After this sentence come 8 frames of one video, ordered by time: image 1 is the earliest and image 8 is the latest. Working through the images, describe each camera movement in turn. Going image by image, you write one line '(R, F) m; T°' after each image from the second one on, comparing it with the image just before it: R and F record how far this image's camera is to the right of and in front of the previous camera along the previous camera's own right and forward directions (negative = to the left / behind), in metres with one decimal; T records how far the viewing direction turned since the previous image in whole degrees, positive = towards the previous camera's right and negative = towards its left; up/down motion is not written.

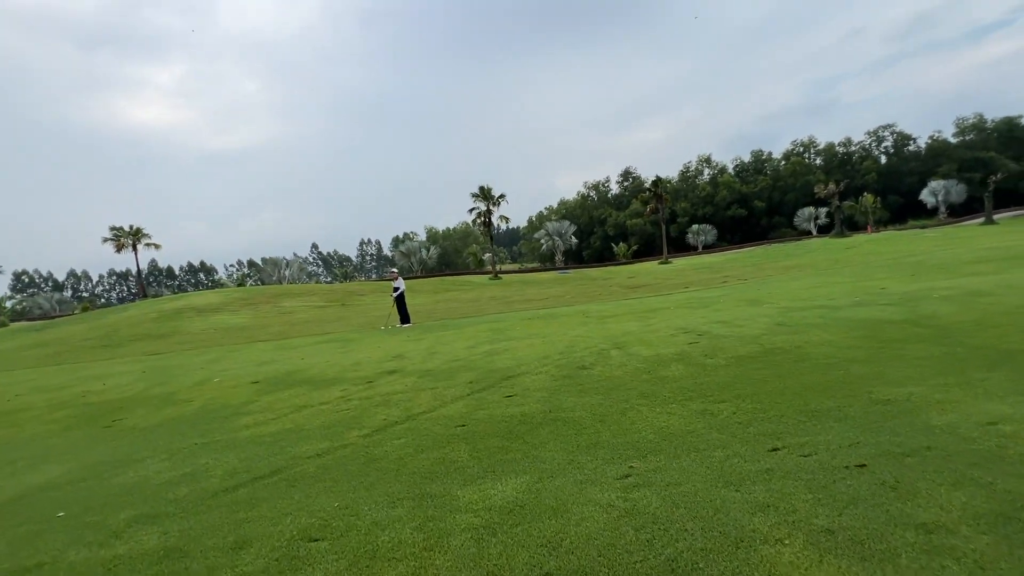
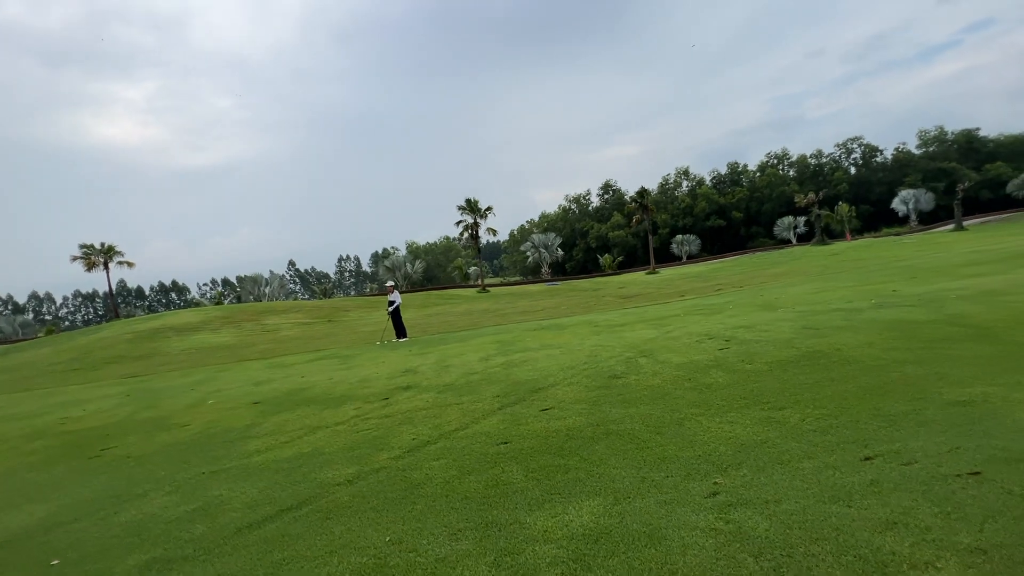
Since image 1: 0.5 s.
(-0.6, +0.4) m; +2°
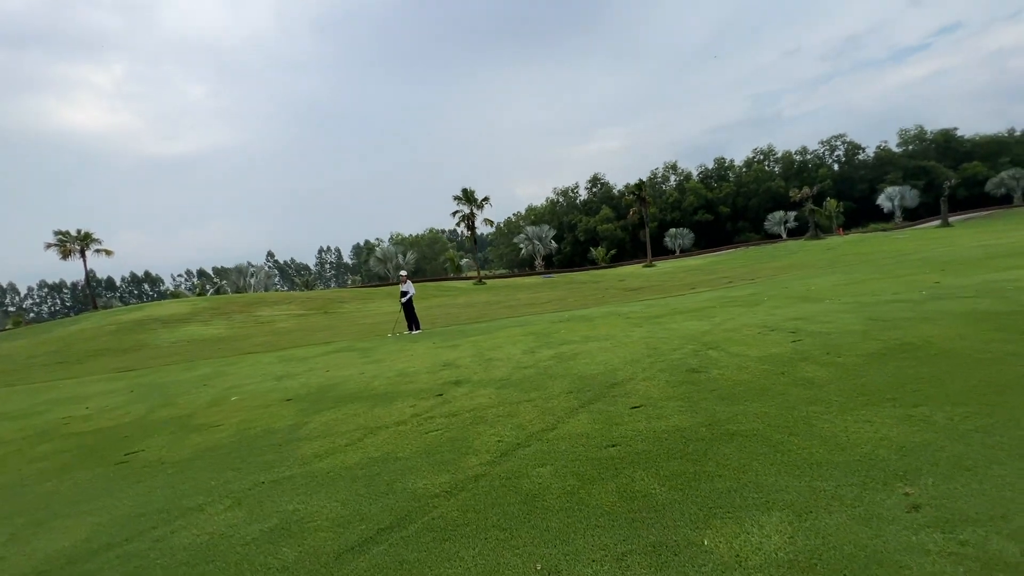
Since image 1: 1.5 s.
(-1.1, +0.6) m; +2°
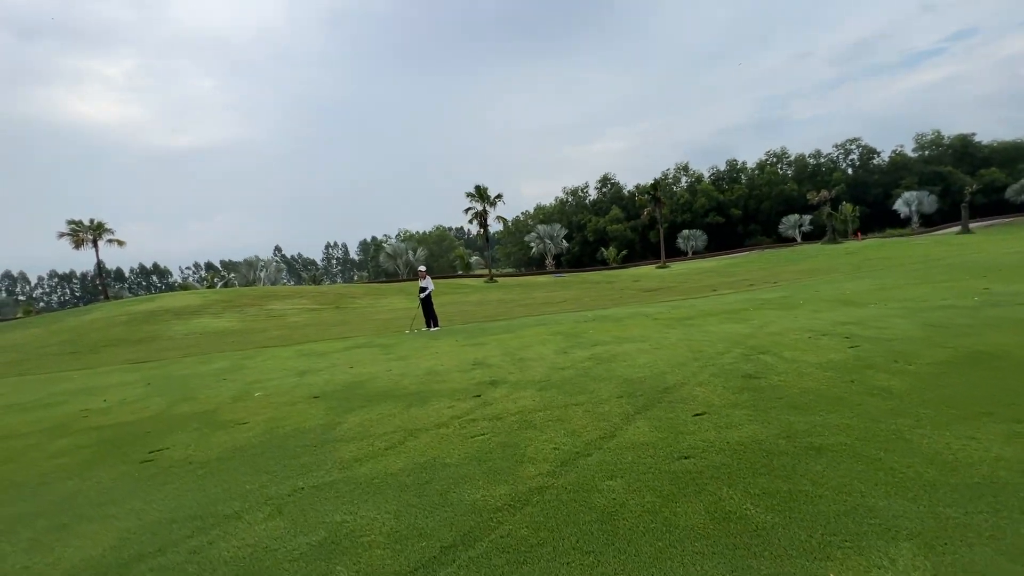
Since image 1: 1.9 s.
(-0.5, +0.3) m; -1°
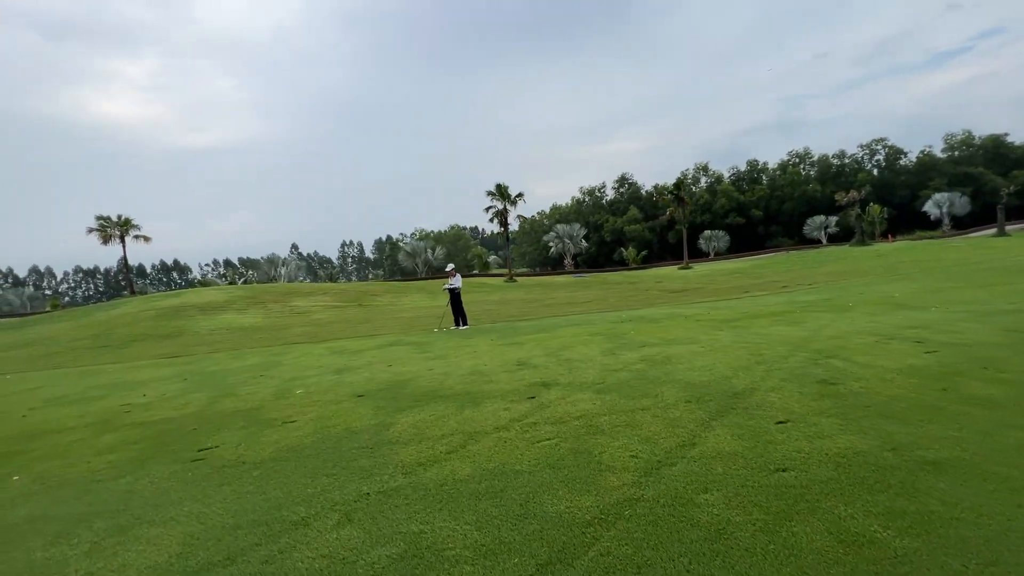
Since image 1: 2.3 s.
(-0.5, +0.3) m; -2°
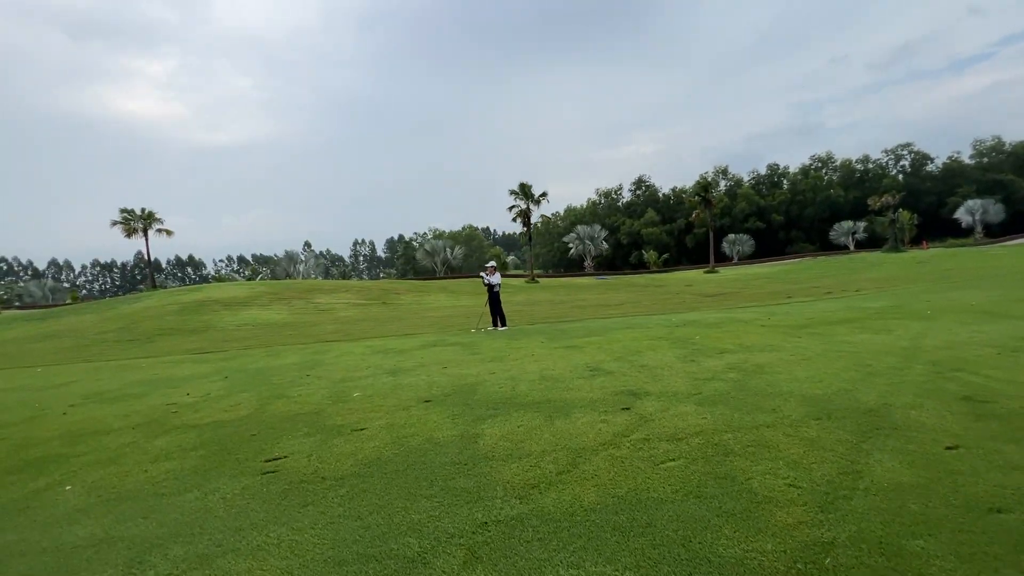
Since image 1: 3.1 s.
(-0.9, +0.6) m; -1°
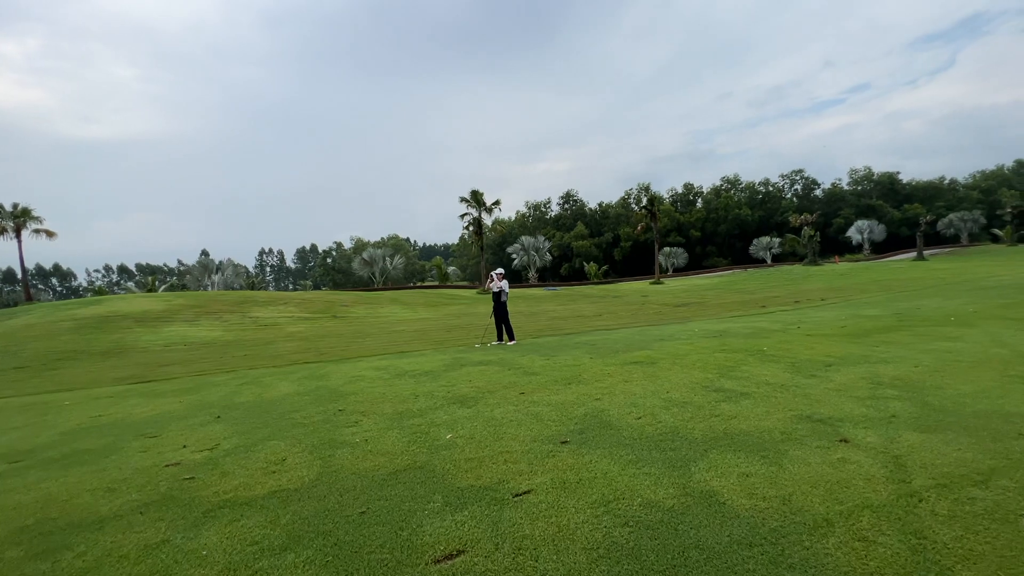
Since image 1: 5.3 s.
(-2.3, +1.5) m; +10°
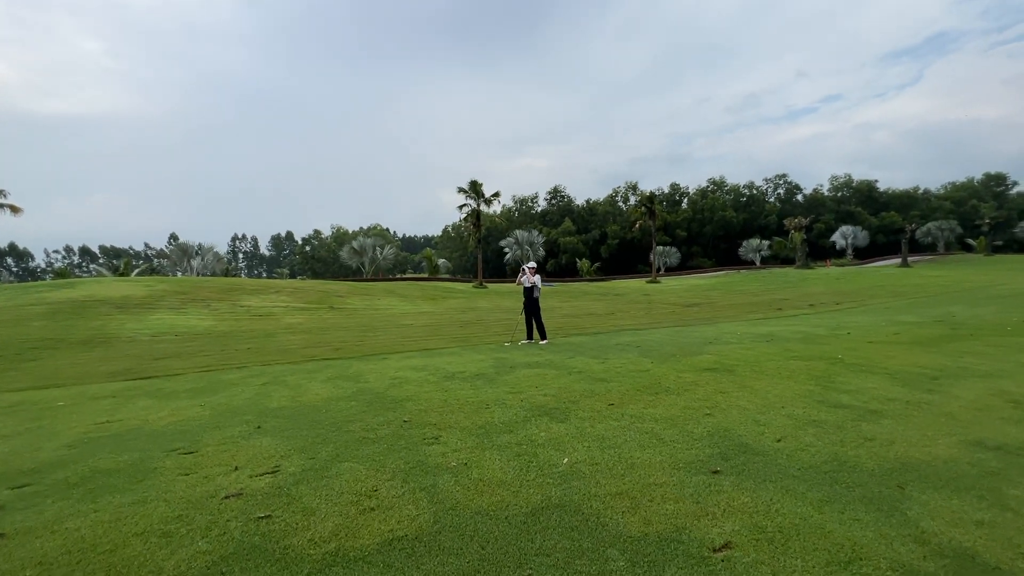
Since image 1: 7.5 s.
(-1.4, +0.8) m; +3°
